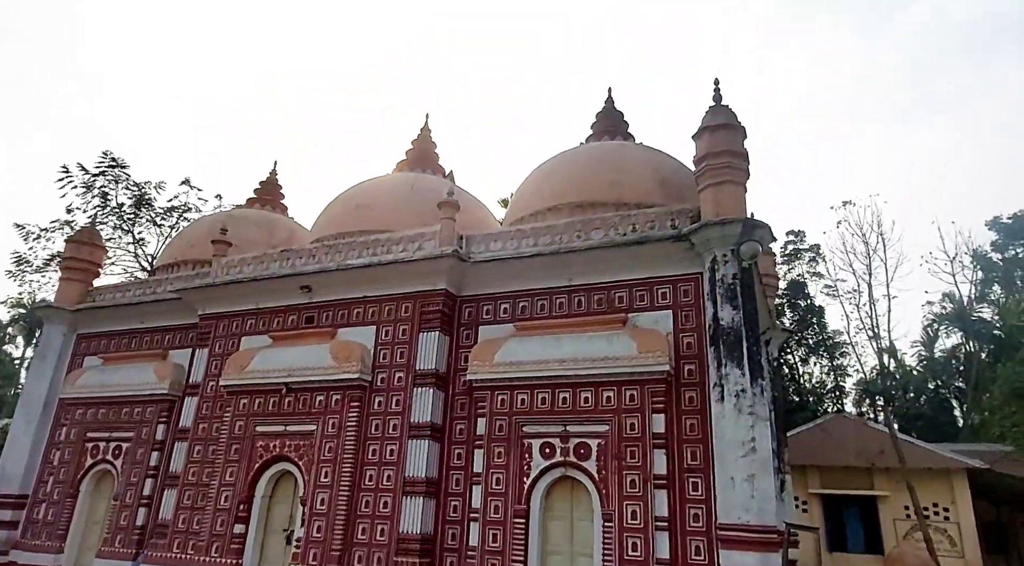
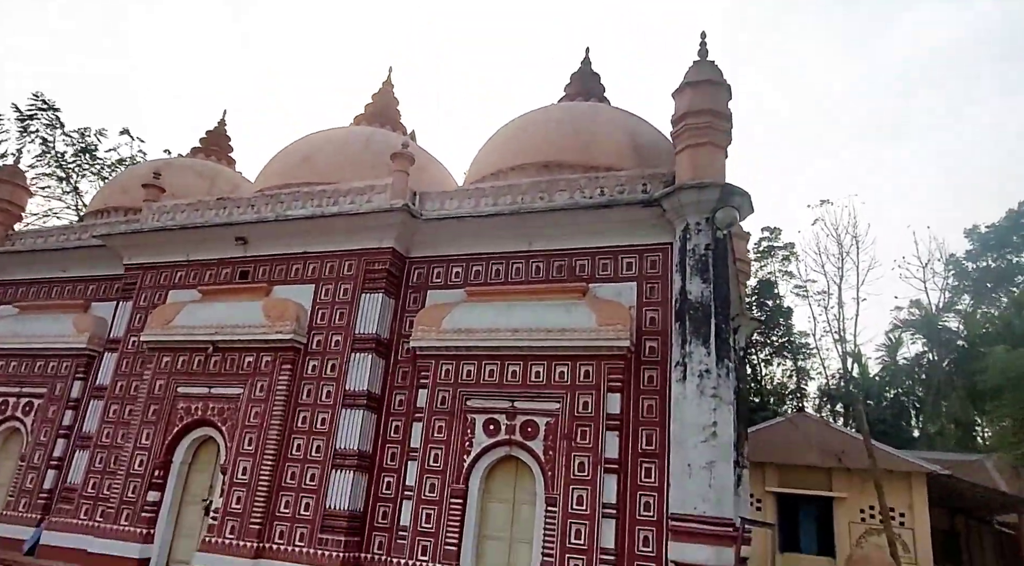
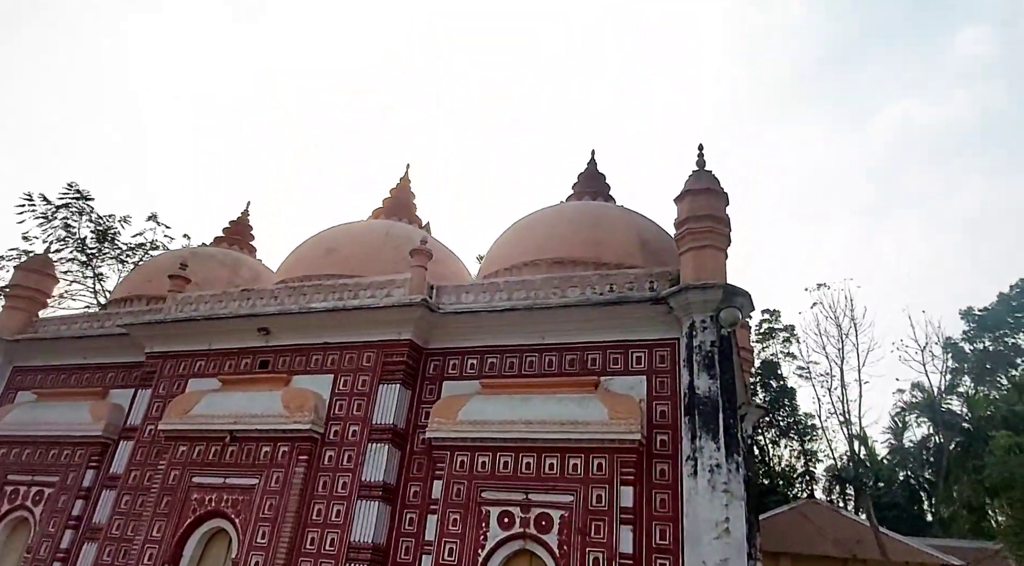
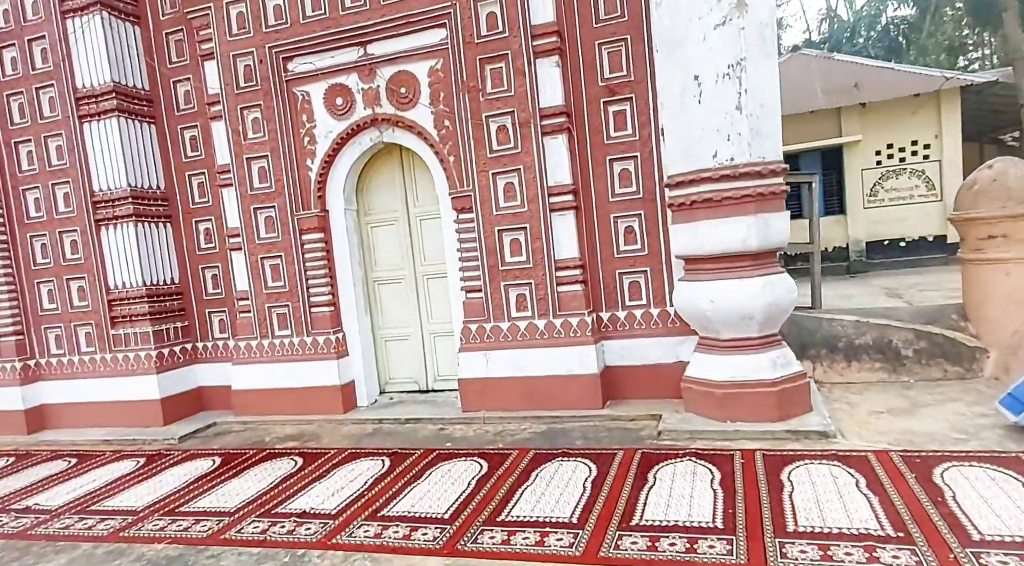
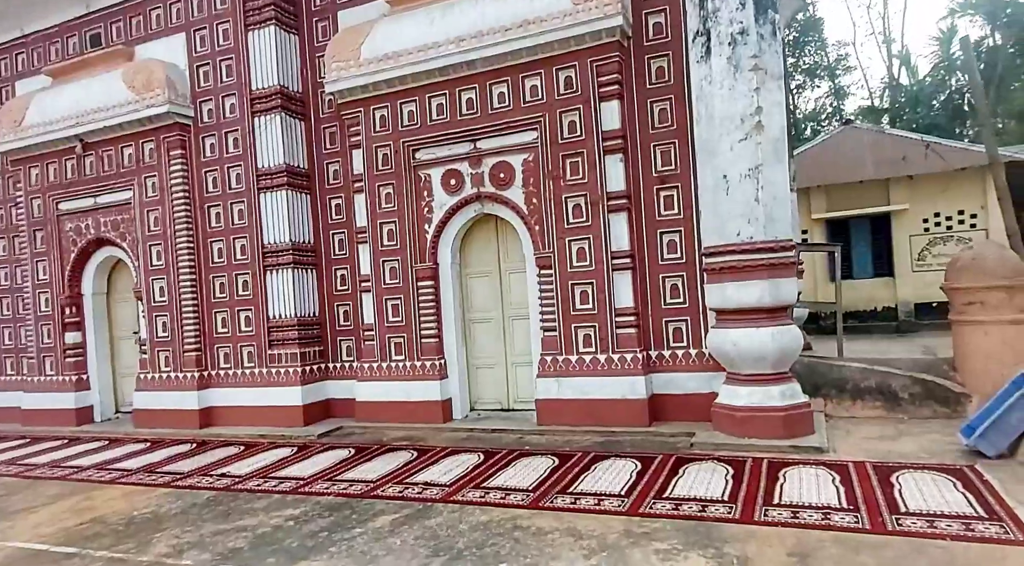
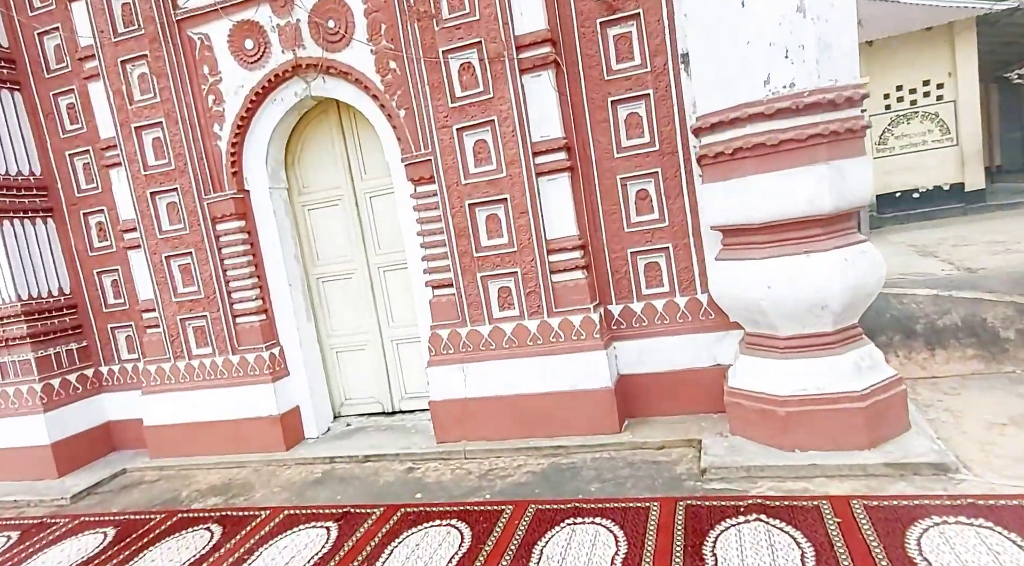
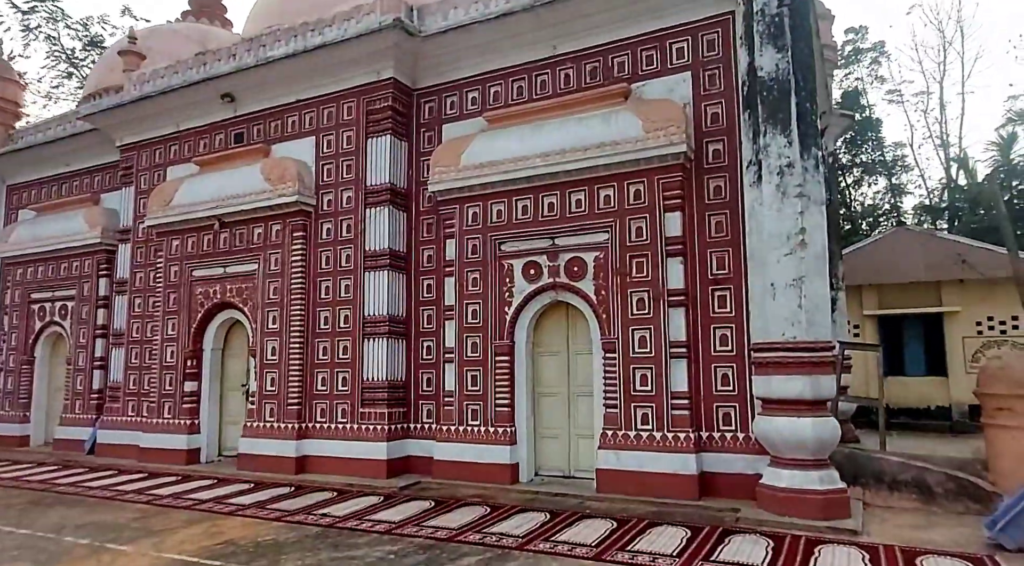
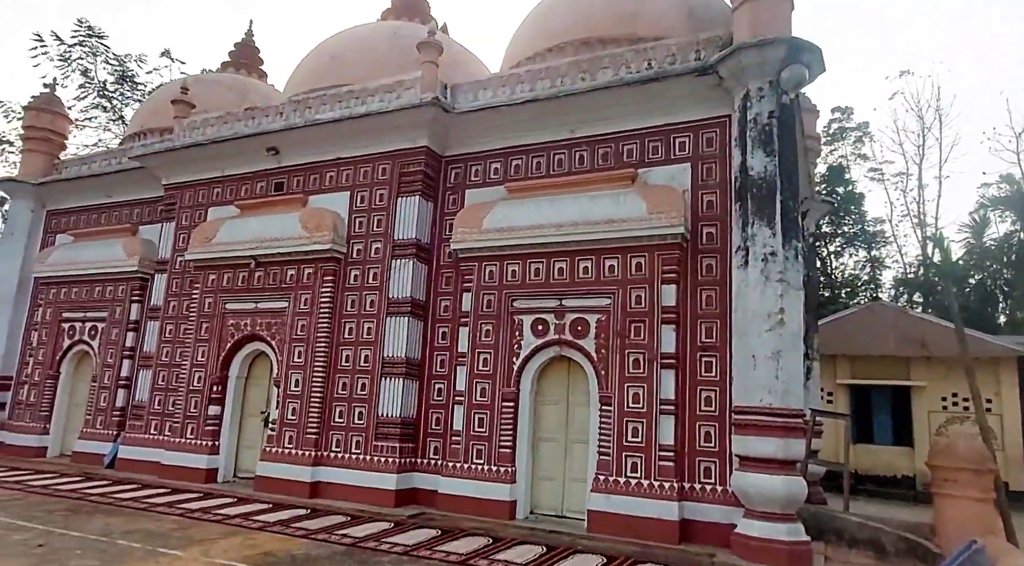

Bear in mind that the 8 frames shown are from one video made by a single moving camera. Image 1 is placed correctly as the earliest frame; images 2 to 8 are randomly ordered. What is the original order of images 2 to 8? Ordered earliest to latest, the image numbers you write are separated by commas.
3, 2, 8, 7, 5, 4, 6
